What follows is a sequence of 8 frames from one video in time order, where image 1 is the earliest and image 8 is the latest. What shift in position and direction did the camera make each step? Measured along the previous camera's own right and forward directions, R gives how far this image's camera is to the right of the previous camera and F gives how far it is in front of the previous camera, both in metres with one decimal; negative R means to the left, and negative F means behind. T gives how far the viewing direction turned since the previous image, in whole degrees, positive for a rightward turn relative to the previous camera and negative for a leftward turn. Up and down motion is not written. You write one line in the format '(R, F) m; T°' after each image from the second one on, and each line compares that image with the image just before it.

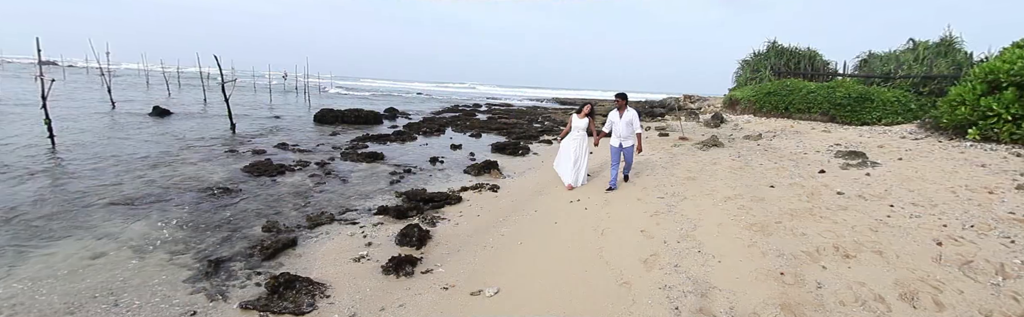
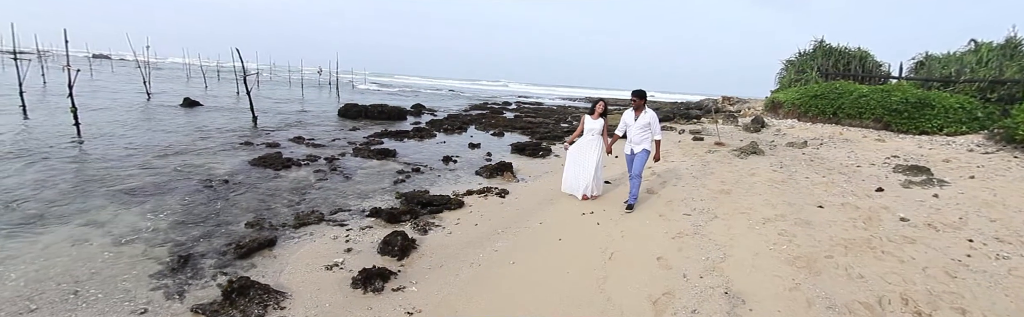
(+0.5, +0.8) m; -4°
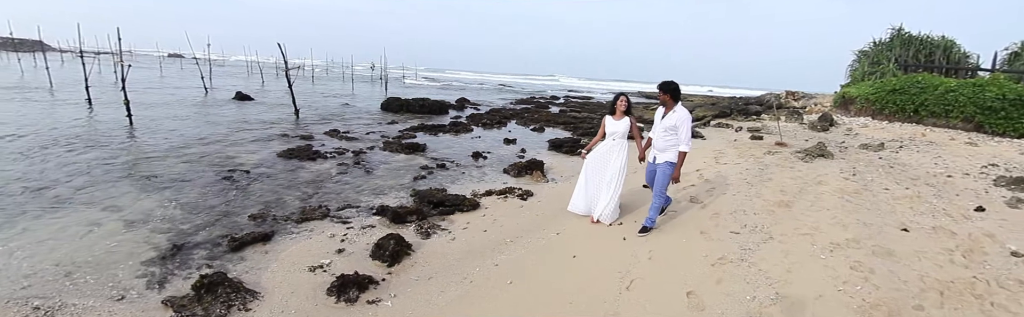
(+0.5, +0.8) m; -6°
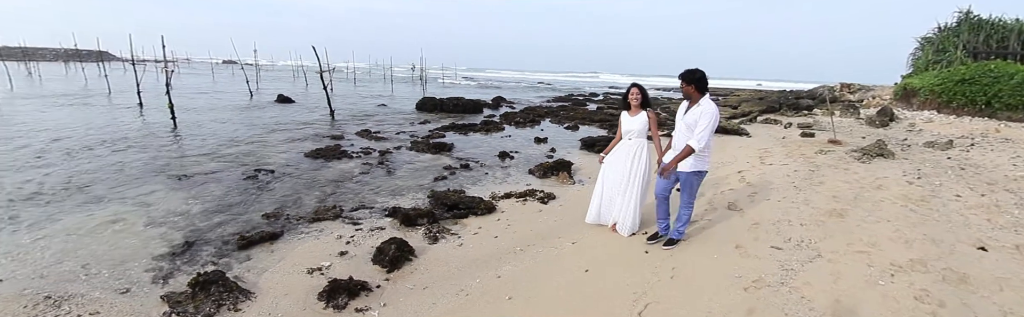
(+0.4, +0.4) m; -5°
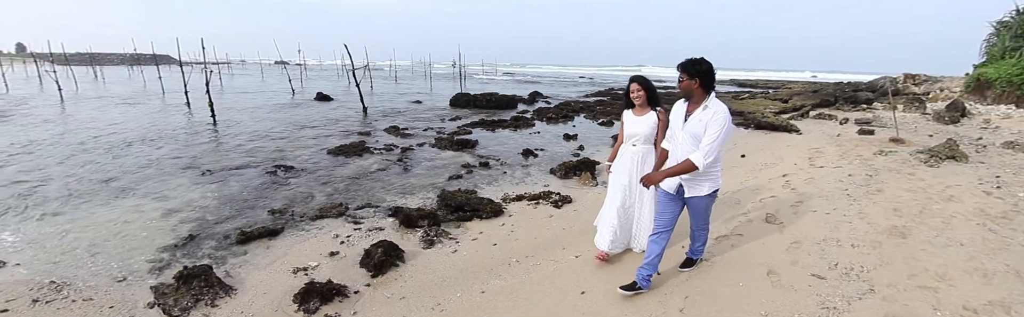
(+0.6, +0.5) m; -6°
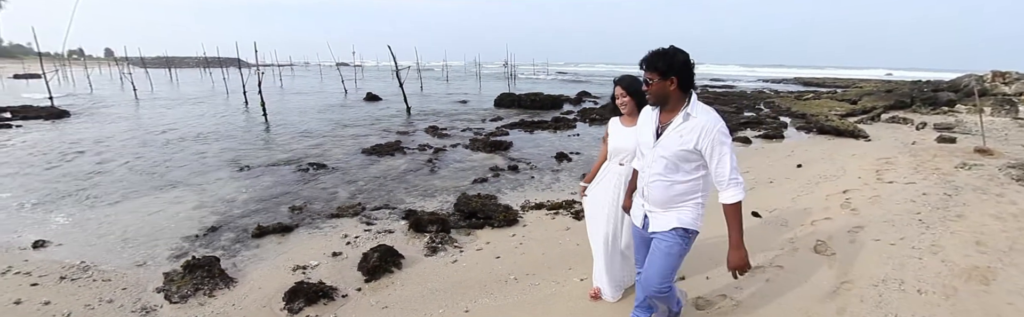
(+0.6, +0.4) m; -7°
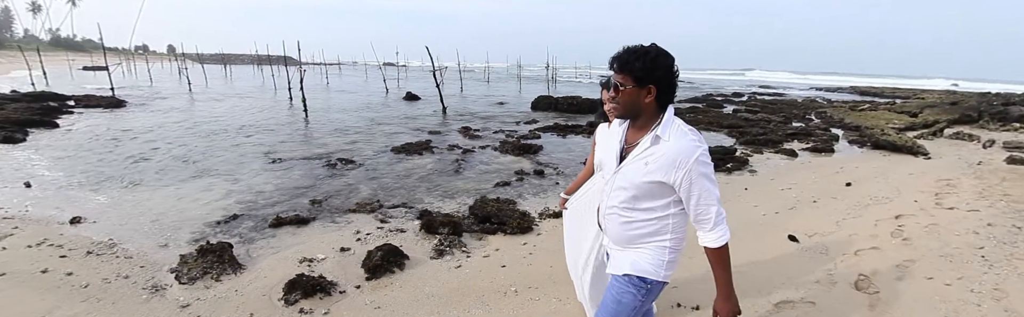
(+0.4, +0.3) m; -6°
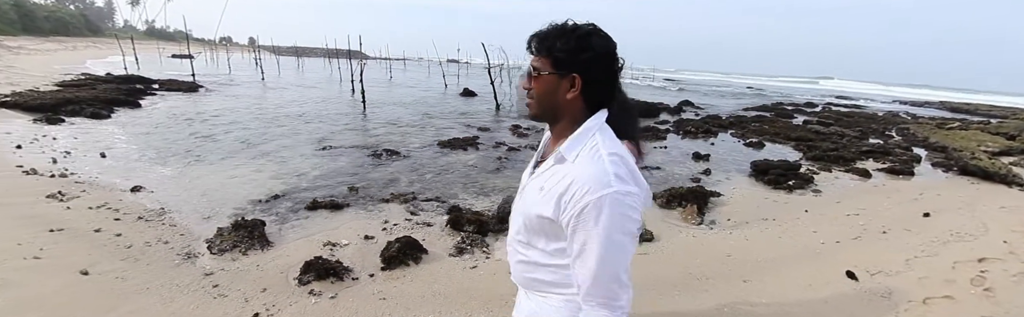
(+0.4, +0.2) m; -8°
